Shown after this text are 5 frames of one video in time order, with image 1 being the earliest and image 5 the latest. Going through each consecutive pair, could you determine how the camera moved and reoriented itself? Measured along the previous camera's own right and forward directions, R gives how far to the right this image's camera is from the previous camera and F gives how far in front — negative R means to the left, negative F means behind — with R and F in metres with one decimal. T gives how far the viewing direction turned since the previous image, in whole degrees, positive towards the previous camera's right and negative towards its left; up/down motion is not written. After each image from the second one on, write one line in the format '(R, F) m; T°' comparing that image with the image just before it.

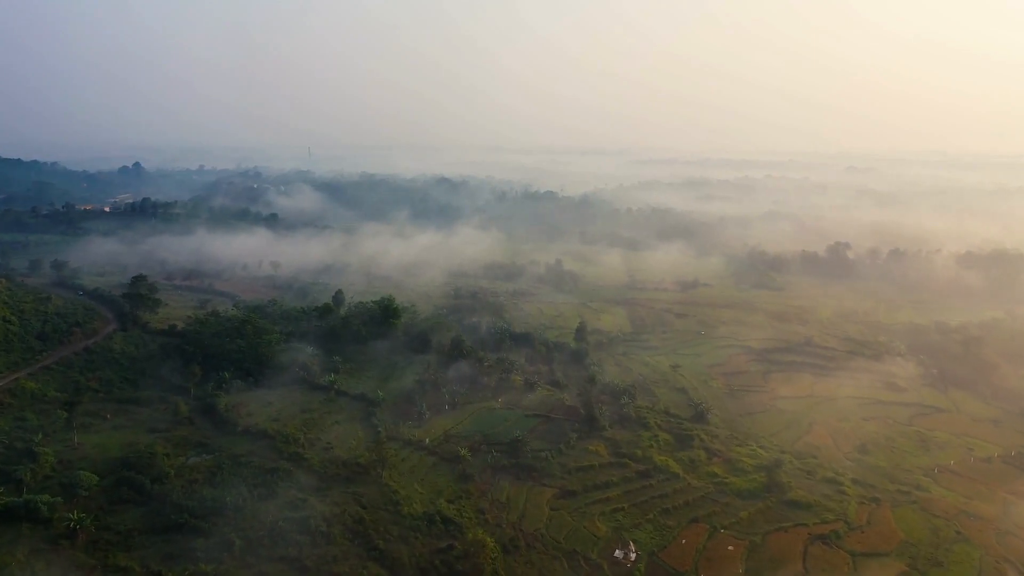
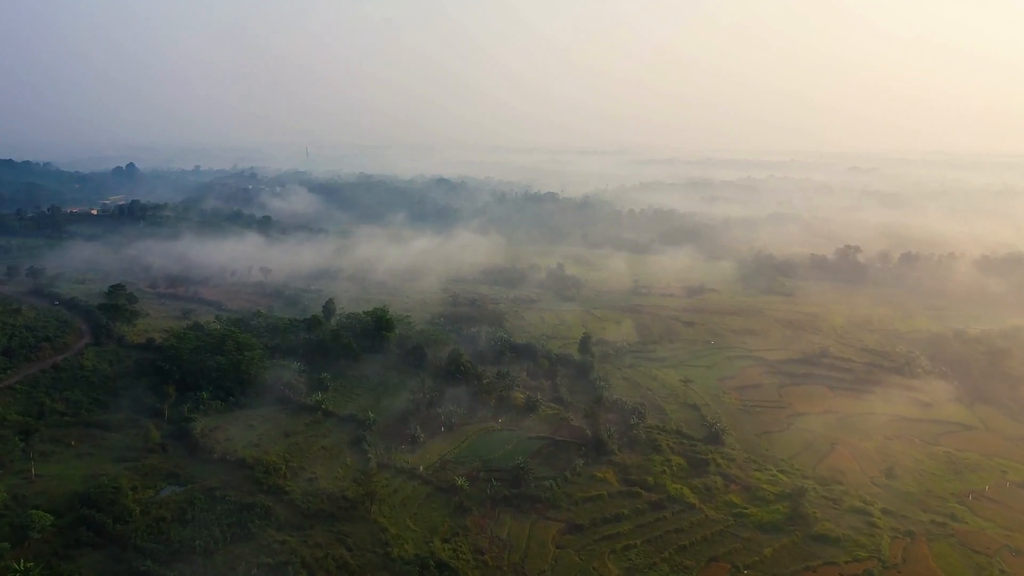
(-0.1, +2.2) m; 0°
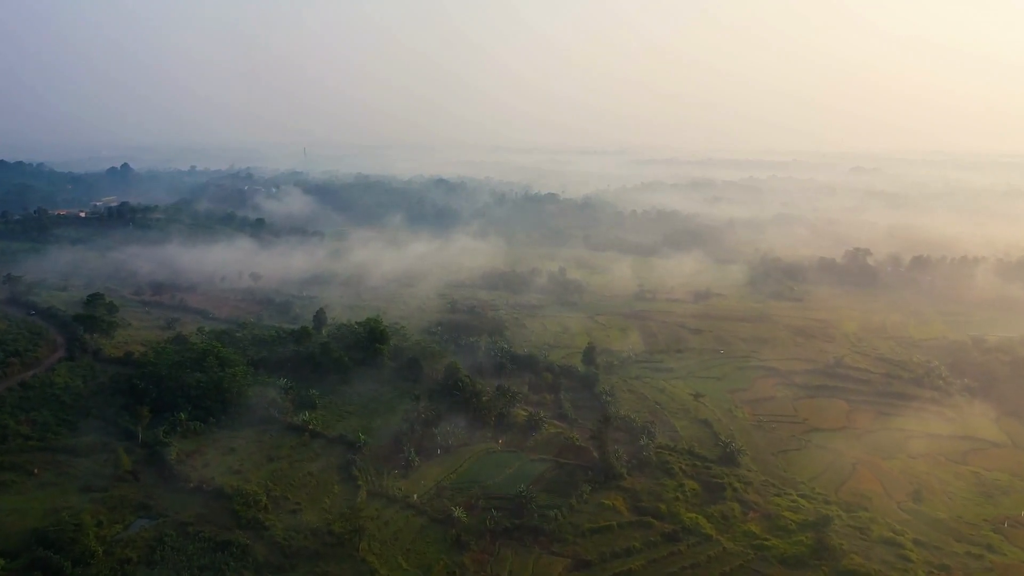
(-0.1, +1.9) m; 0°
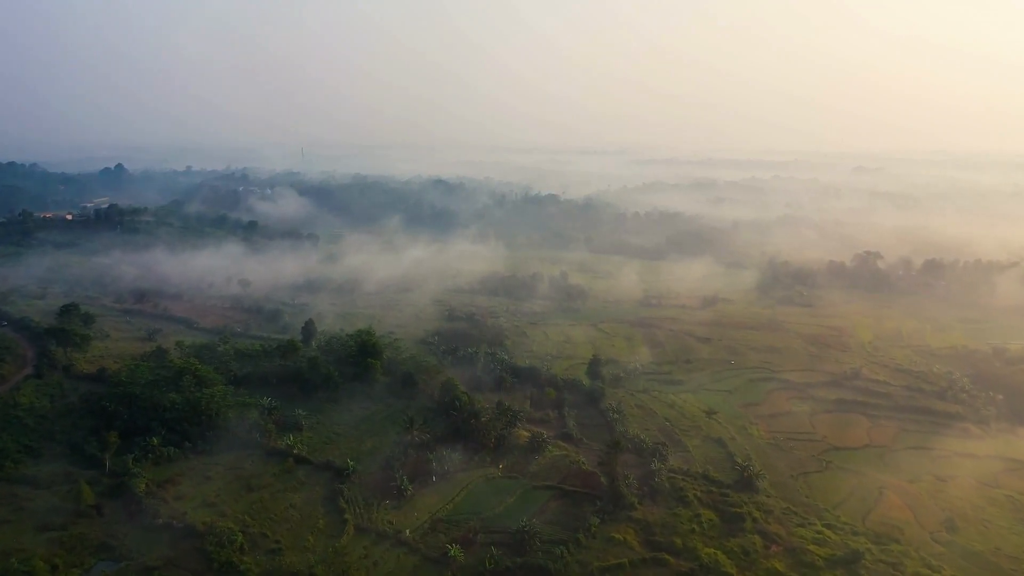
(-0.1, +2.0) m; 0°
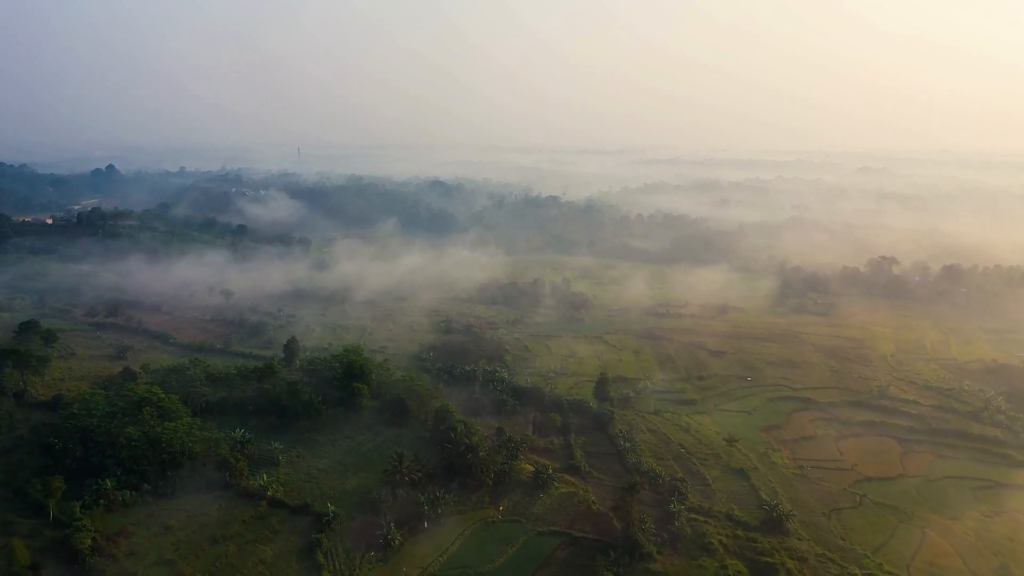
(-0.1, +2.8) m; 0°
